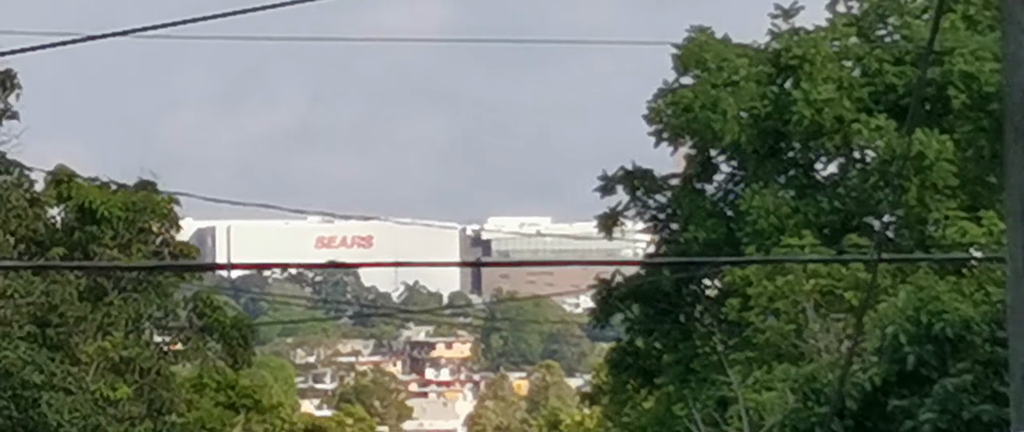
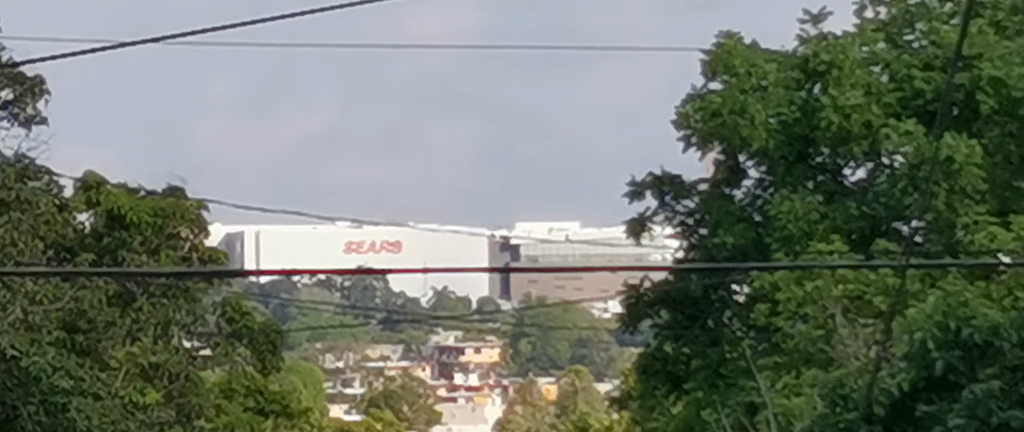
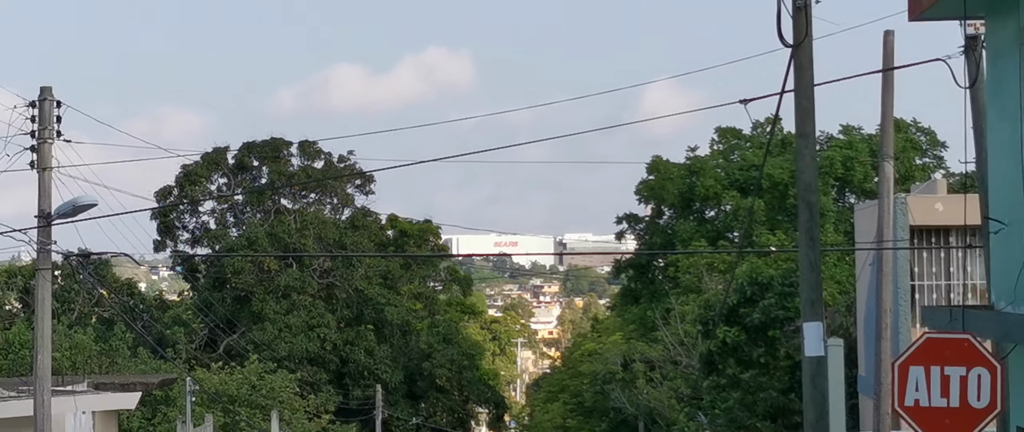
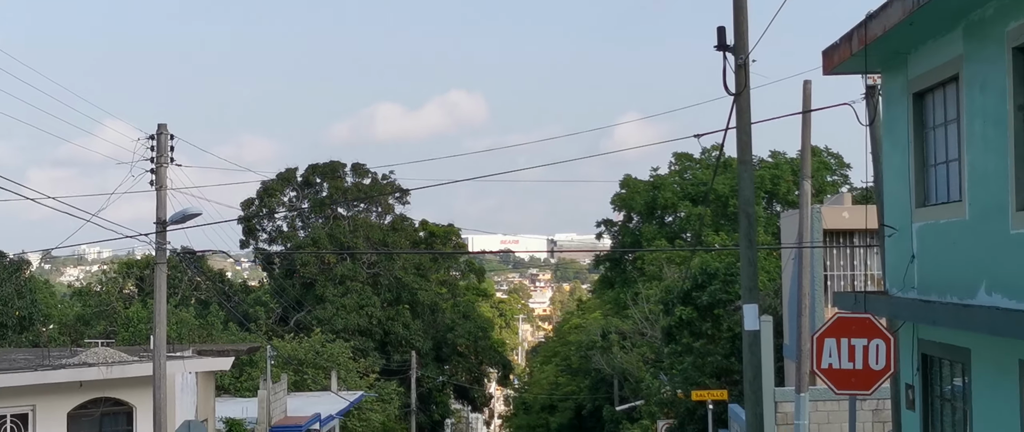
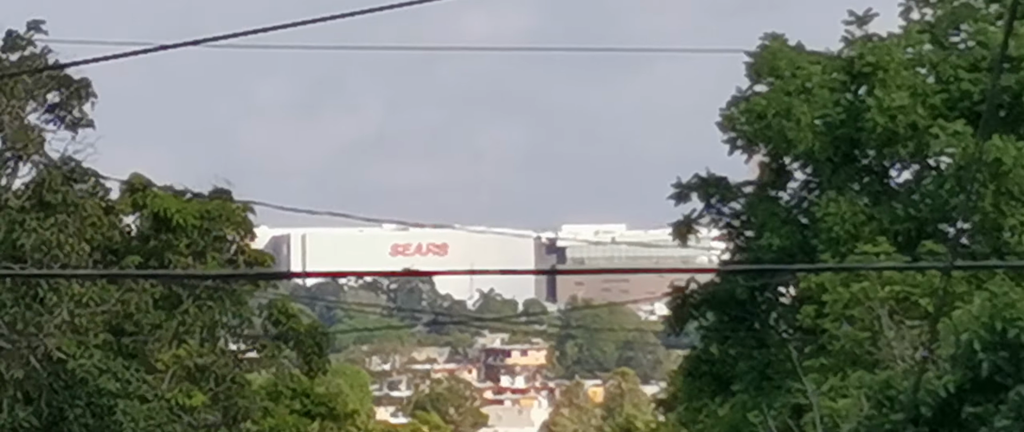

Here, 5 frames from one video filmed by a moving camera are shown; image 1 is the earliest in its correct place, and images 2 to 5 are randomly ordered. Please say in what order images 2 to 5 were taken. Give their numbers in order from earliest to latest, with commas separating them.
2, 5, 3, 4
